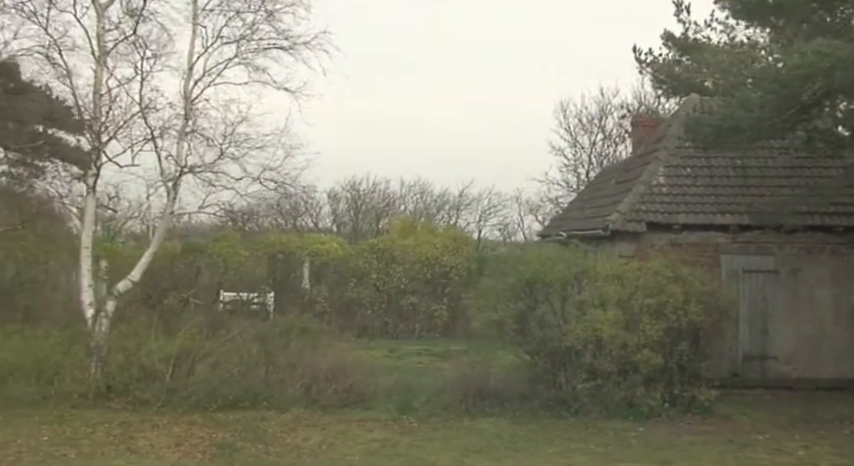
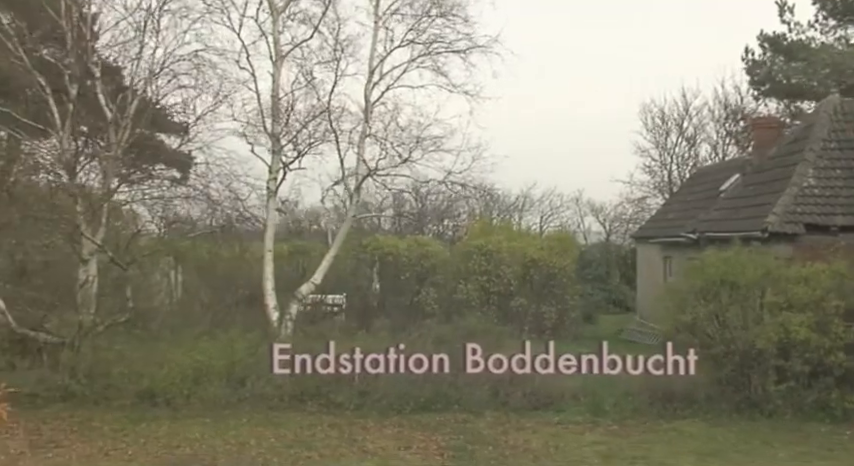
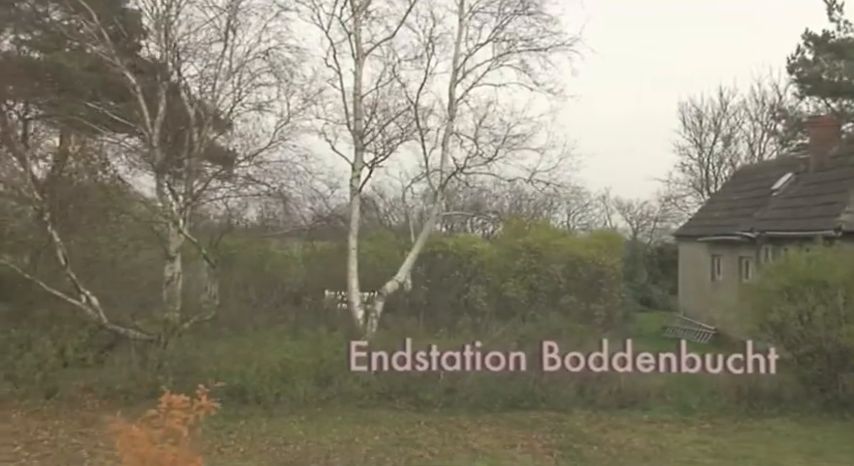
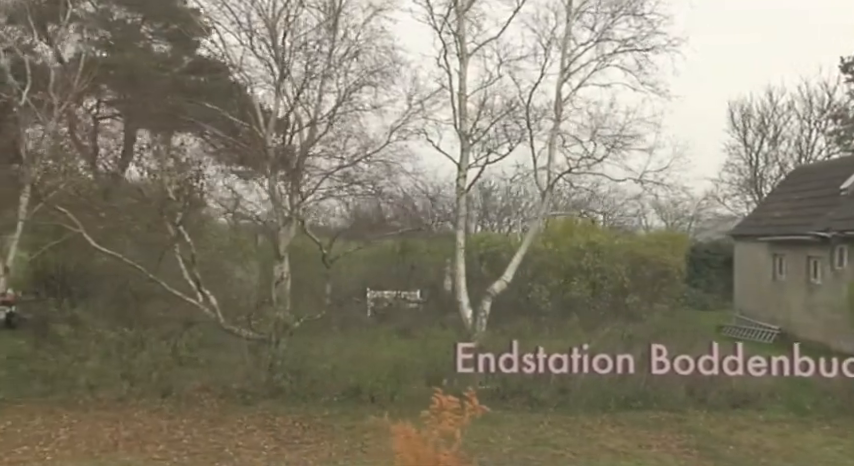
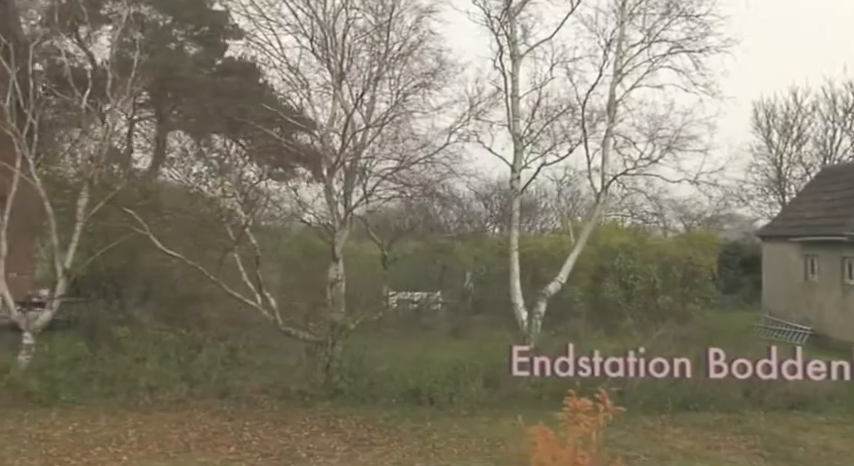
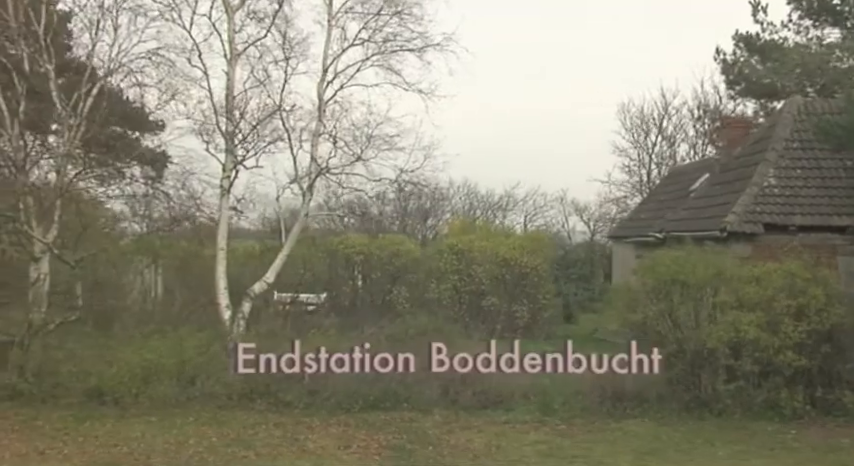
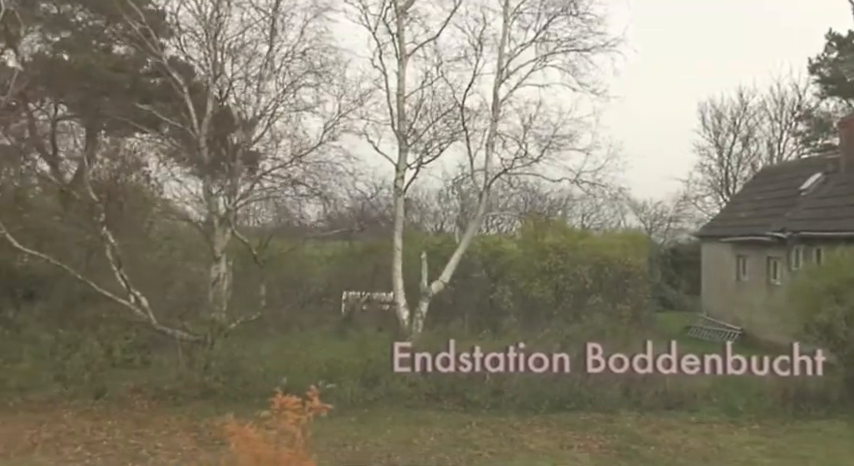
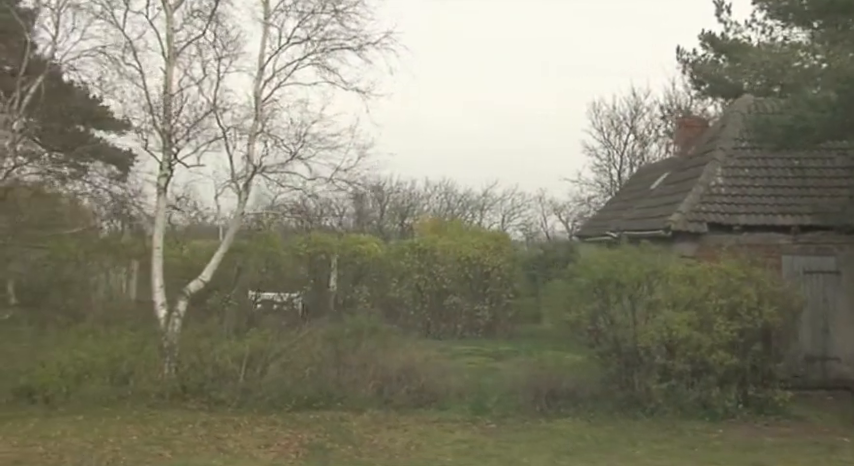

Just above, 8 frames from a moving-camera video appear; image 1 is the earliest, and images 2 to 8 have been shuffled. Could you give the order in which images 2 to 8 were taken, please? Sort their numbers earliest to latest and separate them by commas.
8, 6, 2, 3, 7, 4, 5
